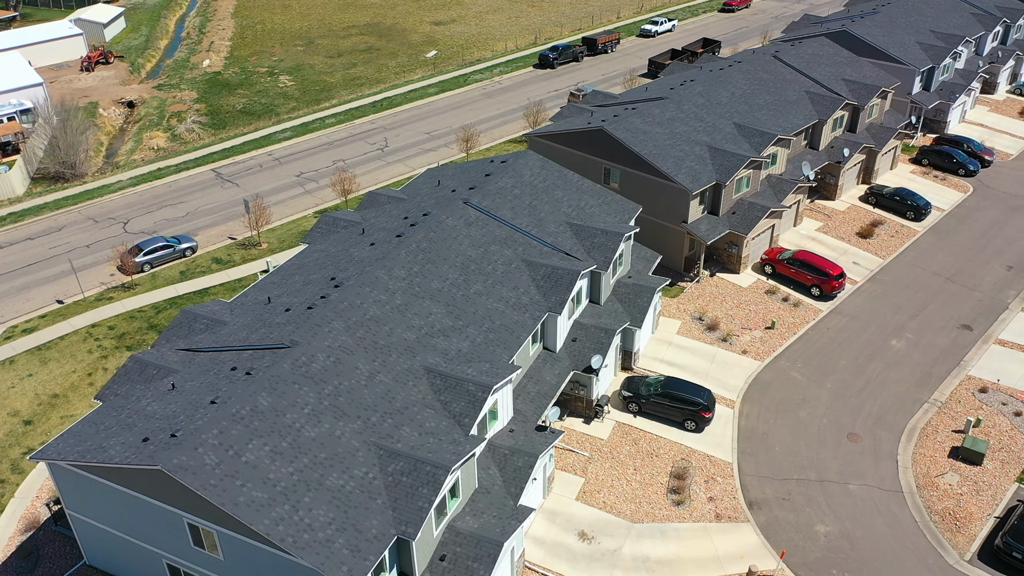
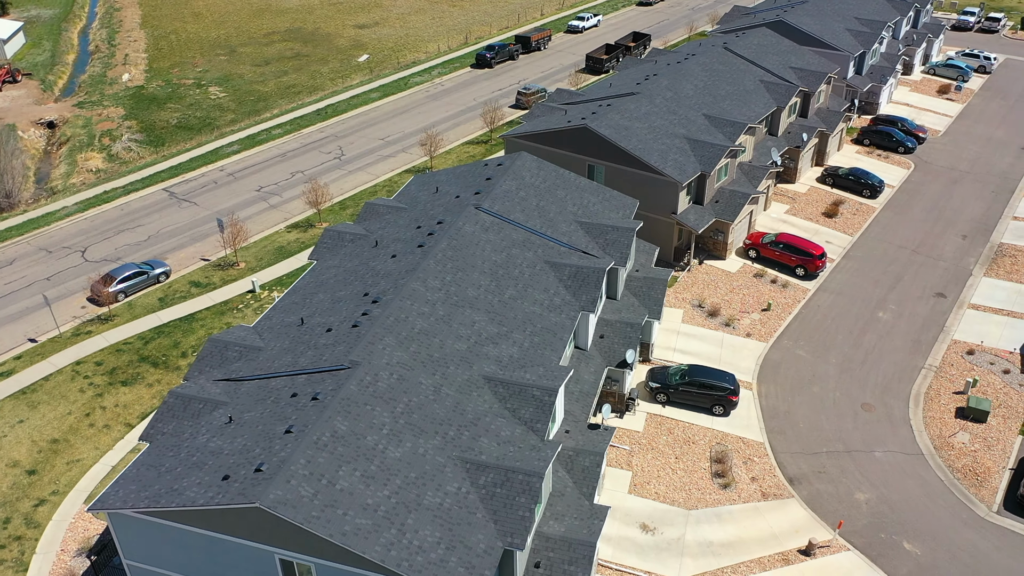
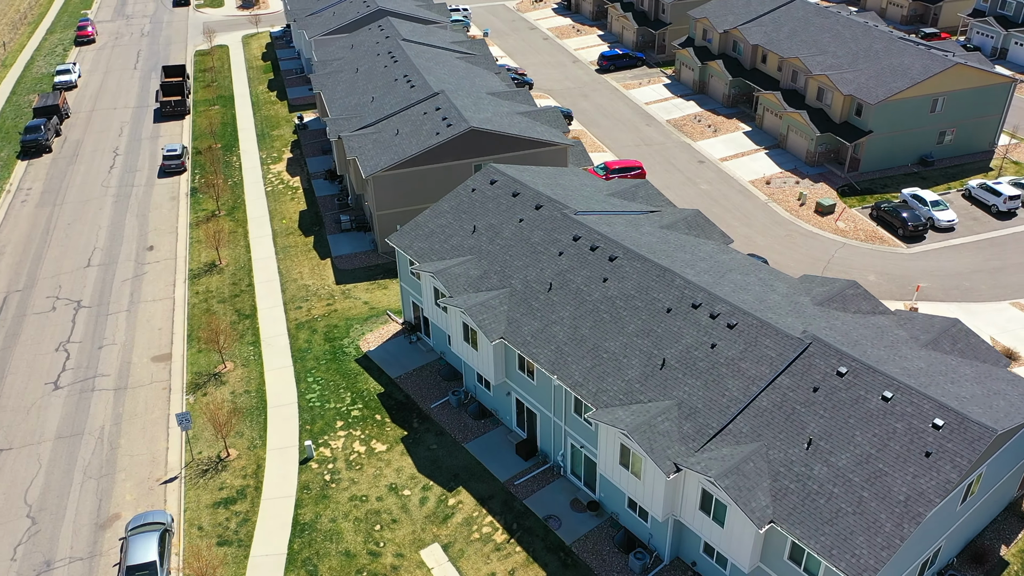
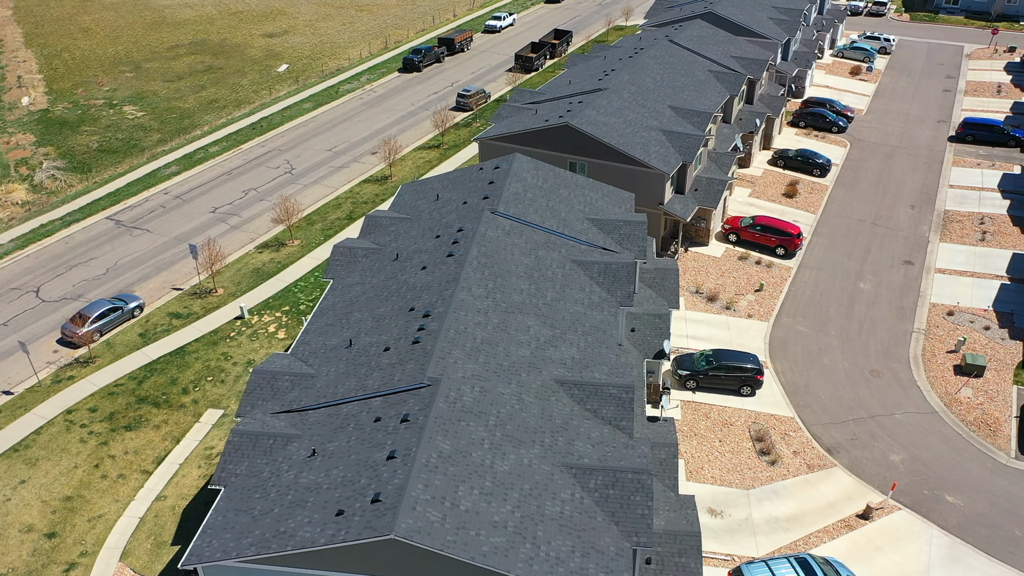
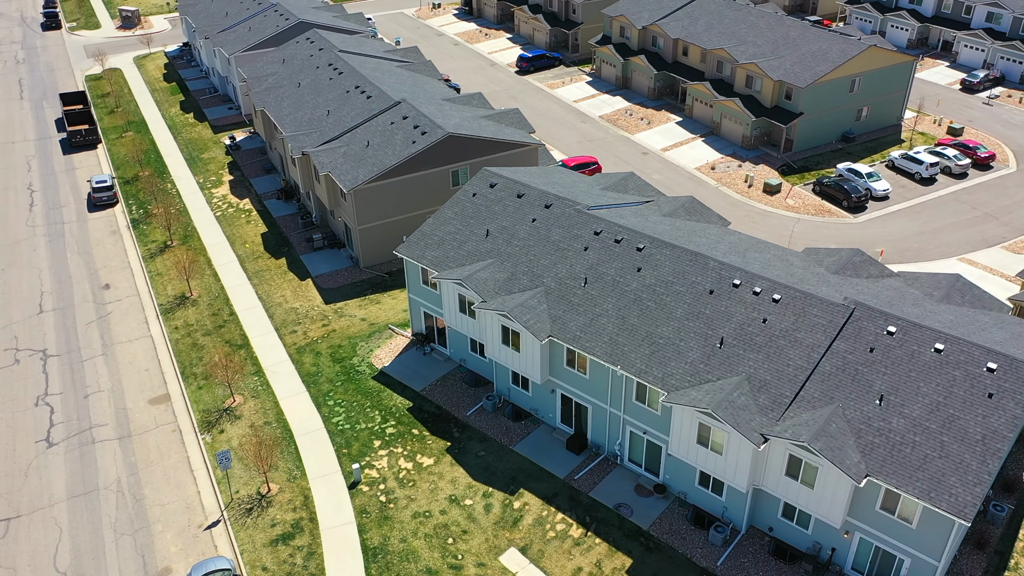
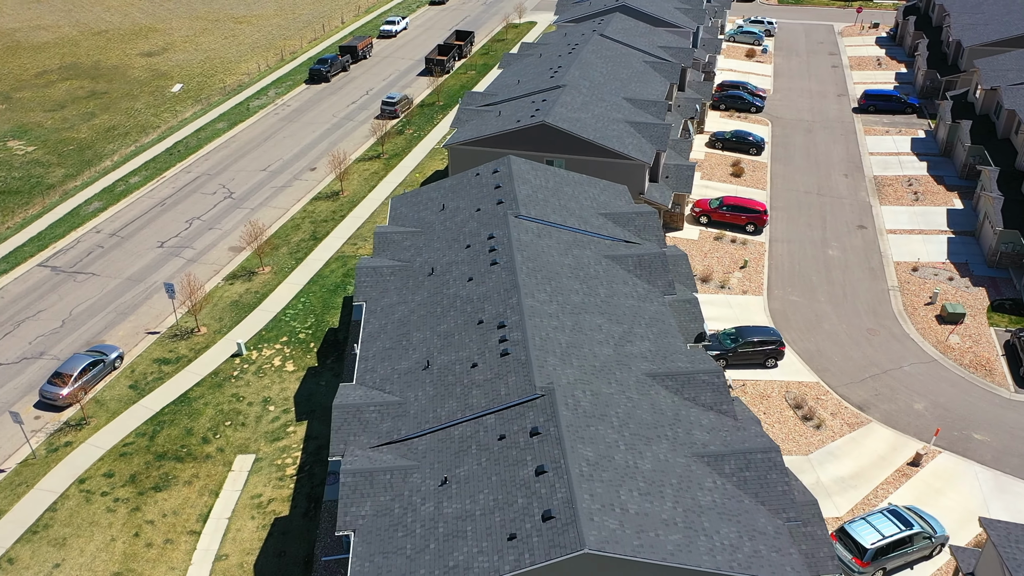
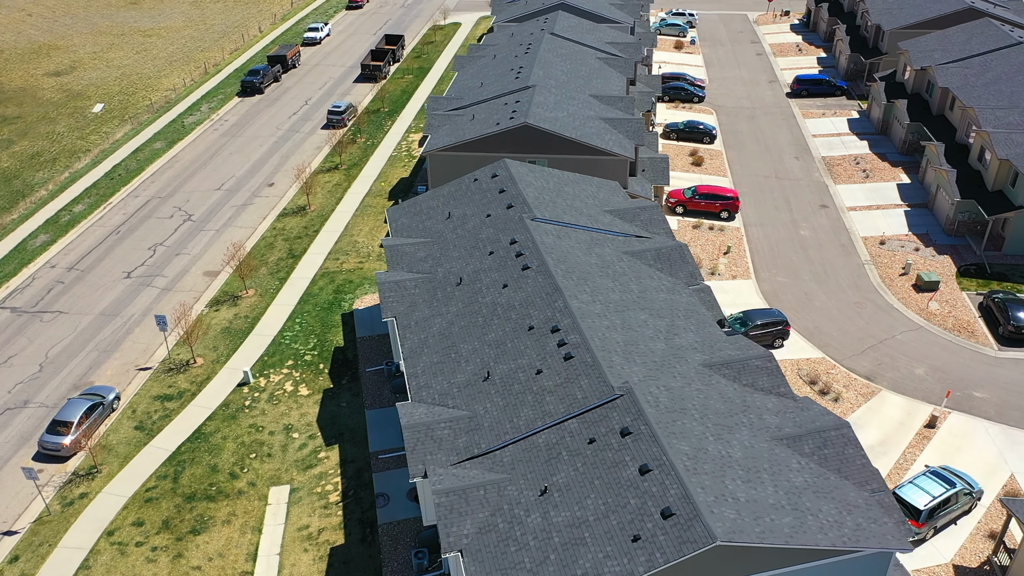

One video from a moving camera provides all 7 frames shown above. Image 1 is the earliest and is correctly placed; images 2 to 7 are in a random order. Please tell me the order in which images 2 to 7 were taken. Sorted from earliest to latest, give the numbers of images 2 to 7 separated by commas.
2, 4, 6, 7, 3, 5
